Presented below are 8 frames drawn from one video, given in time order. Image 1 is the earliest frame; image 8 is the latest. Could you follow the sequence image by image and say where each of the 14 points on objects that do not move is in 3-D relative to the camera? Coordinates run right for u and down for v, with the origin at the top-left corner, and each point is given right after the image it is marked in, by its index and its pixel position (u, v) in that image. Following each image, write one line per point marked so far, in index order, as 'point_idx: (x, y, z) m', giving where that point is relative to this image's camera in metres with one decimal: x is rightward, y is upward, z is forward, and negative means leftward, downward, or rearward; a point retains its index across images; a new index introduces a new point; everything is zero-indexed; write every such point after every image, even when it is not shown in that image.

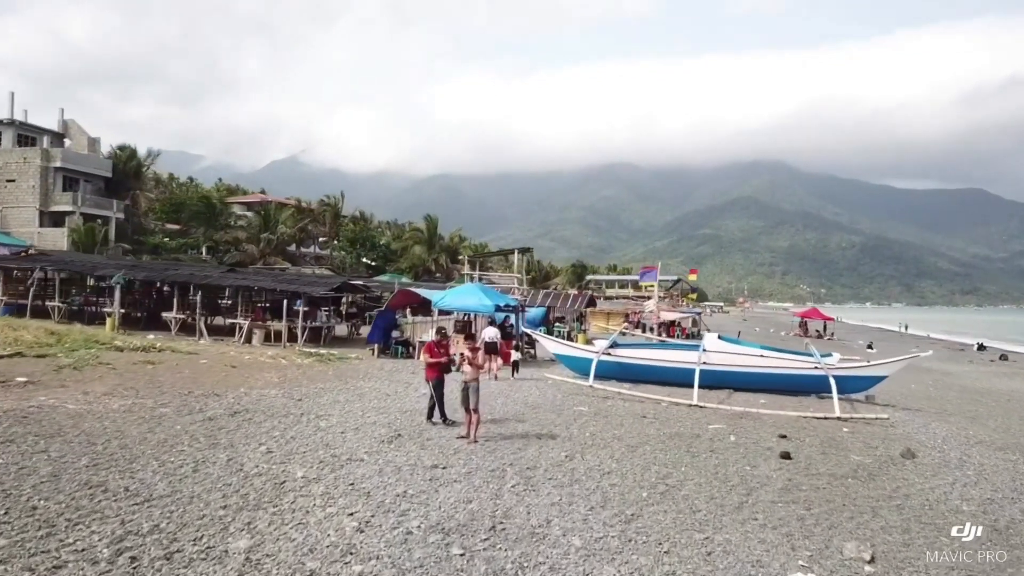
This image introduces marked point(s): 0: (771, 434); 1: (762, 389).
0: (+5.1, -2.9, +13.9) m
1: (+6.9, -2.8, +19.5) m
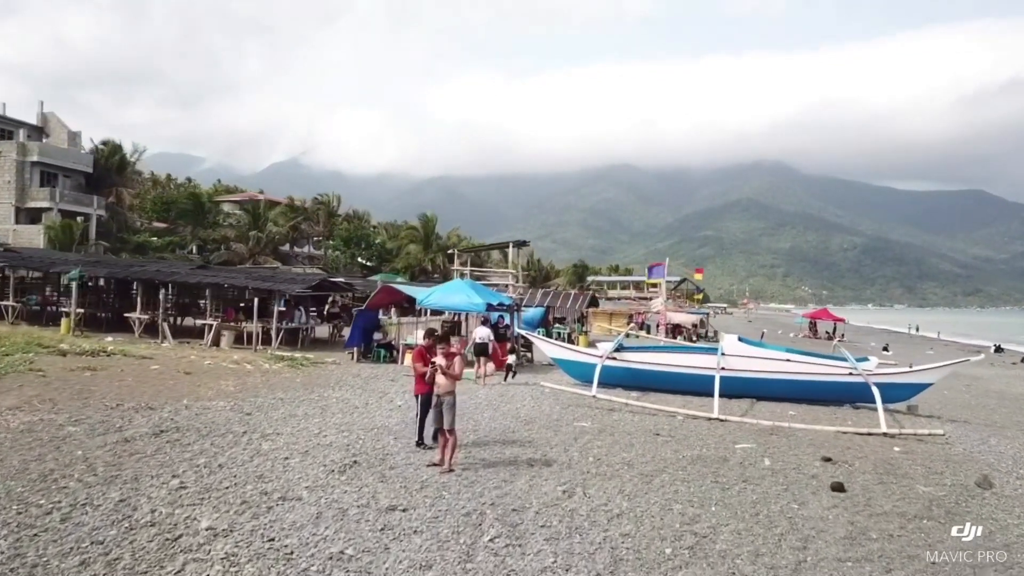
0: (+4.9, -2.7, +11.5) m
1: (+6.7, -2.7, +17.1) m
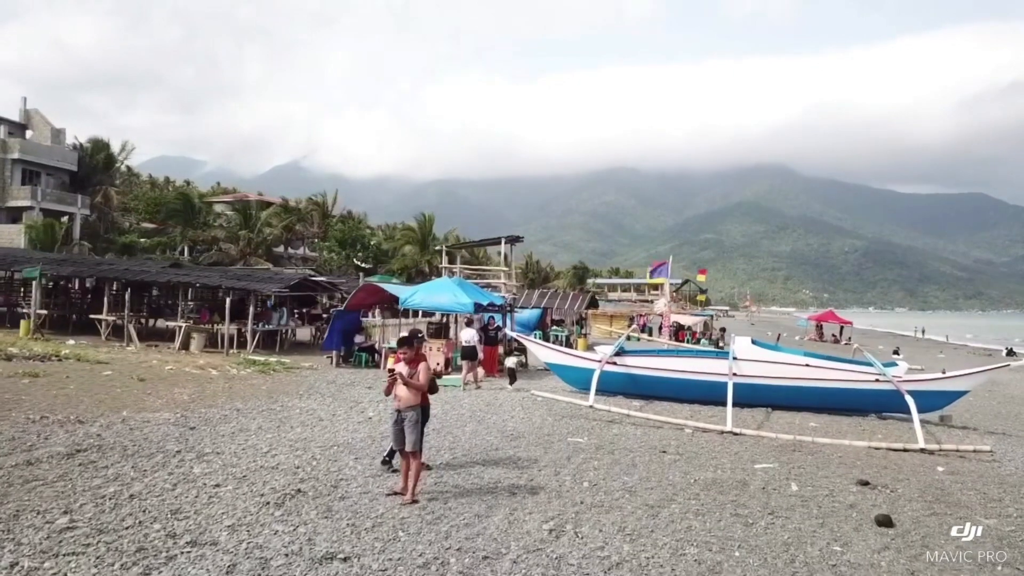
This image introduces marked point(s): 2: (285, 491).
0: (+4.7, -2.7, +9.9) m
1: (+6.4, -2.6, +15.4) m
2: (-2.6, -2.3, +7.9) m
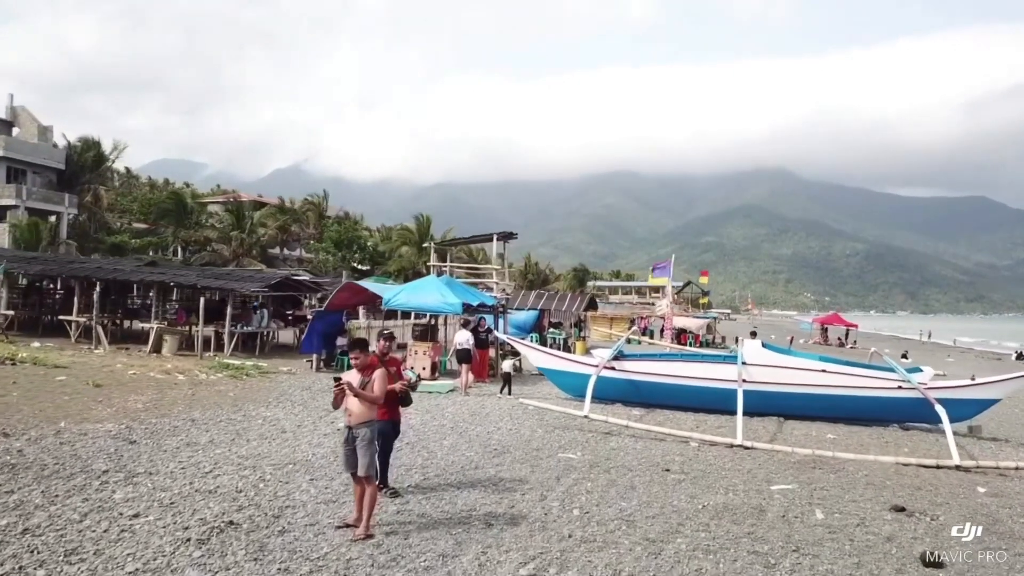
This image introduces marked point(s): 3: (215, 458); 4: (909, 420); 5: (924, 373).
0: (+4.5, -2.6, +8.5) m
1: (+6.2, -2.6, +14.1) m
2: (-2.8, -2.2, +6.6) m
3: (-3.8, -2.2, +9.1) m
4: (+7.8, -2.6, +13.9) m
5: (+8.2, -1.7, +14.1) m
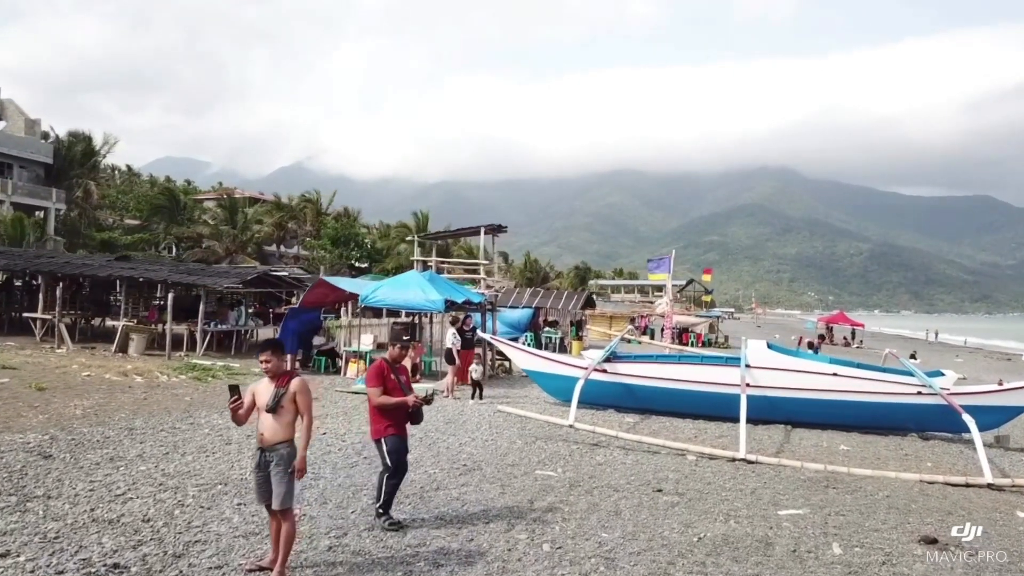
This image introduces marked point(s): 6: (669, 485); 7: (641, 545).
0: (+4.1, -2.5, +7.3) m
1: (+5.9, -2.5, +12.9) m
2: (-3.2, -2.1, +5.4) m
3: (-4.2, -2.1, +7.9) m
4: (+7.5, -2.5, +12.6) m
5: (+7.9, -1.6, +12.8) m
6: (+1.9, -2.4, +8.7) m
7: (+1.2, -2.4, +6.6) m
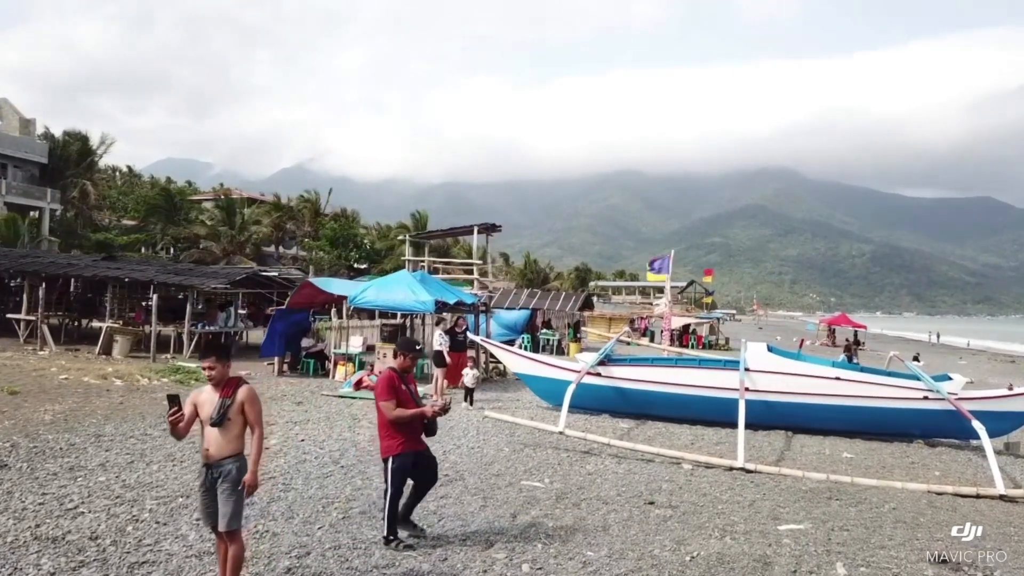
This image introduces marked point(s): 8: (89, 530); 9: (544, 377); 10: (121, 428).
0: (+3.9, -2.5, +6.8) m
1: (+5.7, -2.5, +12.4) m
2: (-3.4, -2.1, +5.0) m
3: (-4.4, -2.1, +7.4) m
4: (+7.3, -2.5, +12.1) m
5: (+7.7, -1.6, +12.3) m
6: (+1.7, -2.4, +8.2) m
7: (+1.0, -2.4, +6.1) m
8: (-3.7, -2.1, +6.2) m
9: (+0.6, -1.7, +13.9) m
10: (-5.9, -2.1, +10.5) m
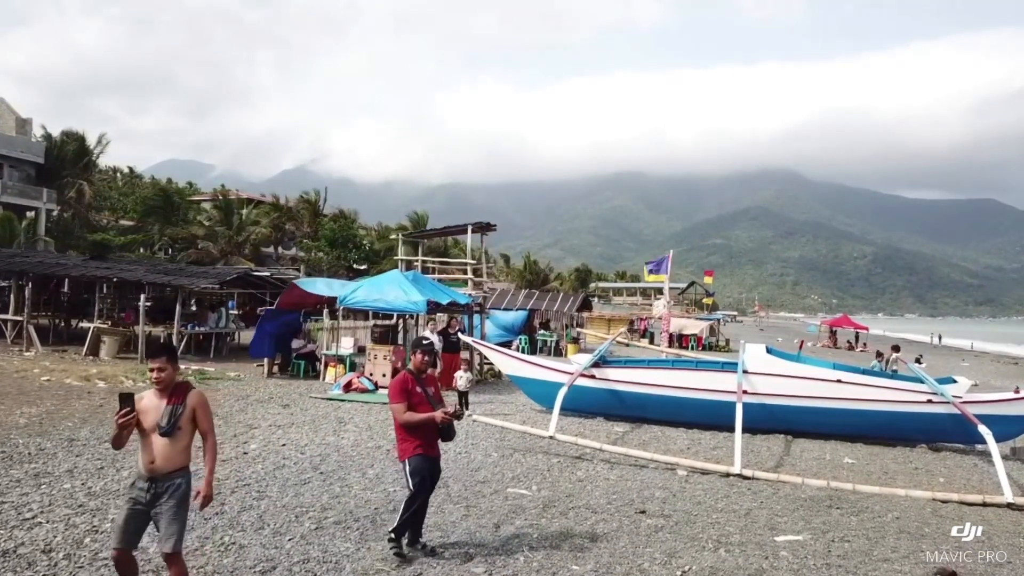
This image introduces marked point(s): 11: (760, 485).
0: (+3.7, -2.5, +6.4) m
1: (+5.5, -2.5, +12.0) m
2: (-3.5, -2.1, +4.6) m
3: (-4.5, -2.1, +7.0) m
4: (+7.1, -2.5, +11.8) m
5: (+7.6, -1.6, +11.9) m
6: (+1.6, -2.4, +7.8) m
7: (+0.8, -2.4, +5.7) m
8: (-3.9, -2.1, +5.9) m
9: (+0.5, -1.7, +13.6) m
10: (-6.0, -2.1, +10.2) m
11: (+3.2, -2.5, +8.9) m
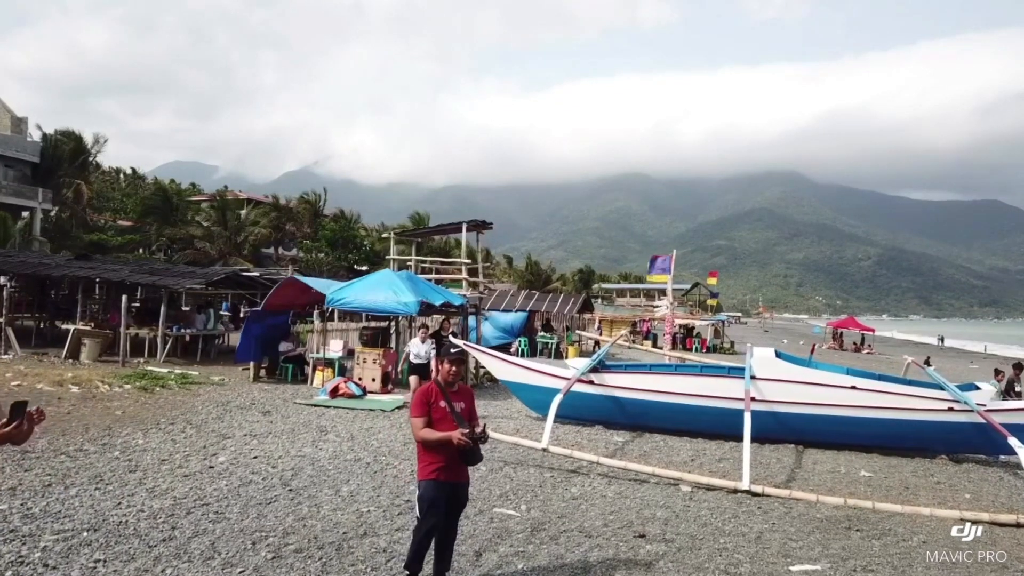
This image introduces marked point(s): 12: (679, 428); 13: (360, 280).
0: (+3.6, -2.5, +5.7) m
1: (+5.4, -2.5, +11.2) m
2: (-3.7, -2.1, +3.9) m
3: (-4.7, -2.1, +6.3) m
4: (+7.0, -2.5, +11.0) m
5: (+7.4, -1.6, +11.2) m
6: (+1.4, -2.4, +7.1) m
7: (+0.7, -2.4, +5.0) m
8: (-4.0, -2.1, +5.2) m
9: (+0.3, -1.7, +12.8) m
10: (-6.1, -2.1, +9.5) m
11: (+3.0, -2.5, +8.1) m
12: (+2.8, -2.4, +11.9) m
13: (-3.4, +0.2, +16.2) m
